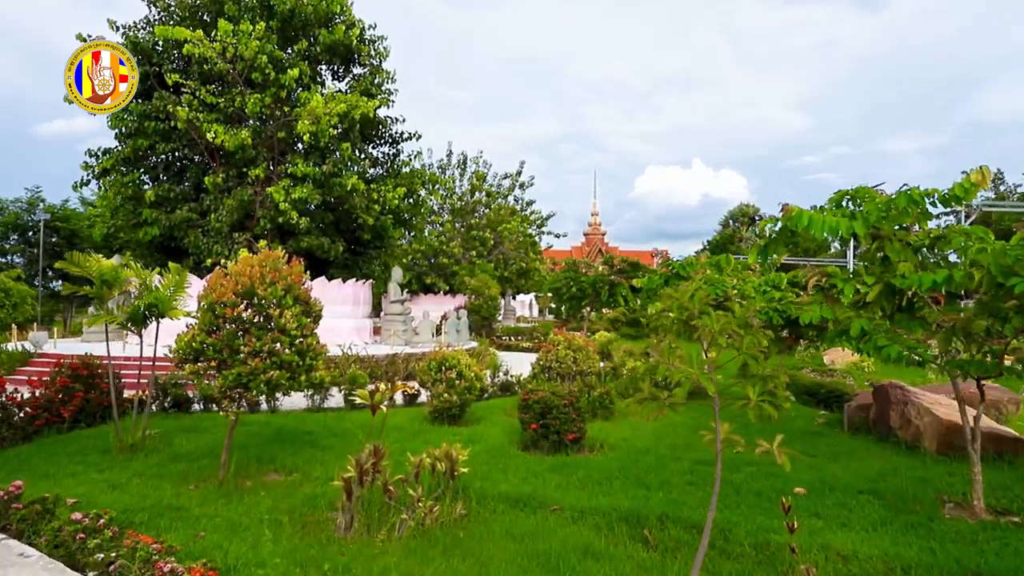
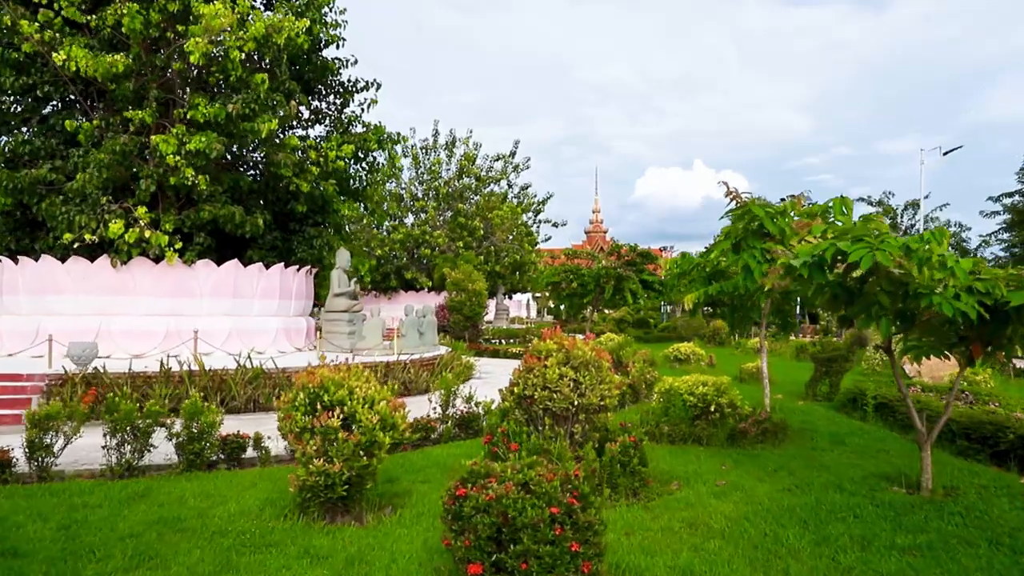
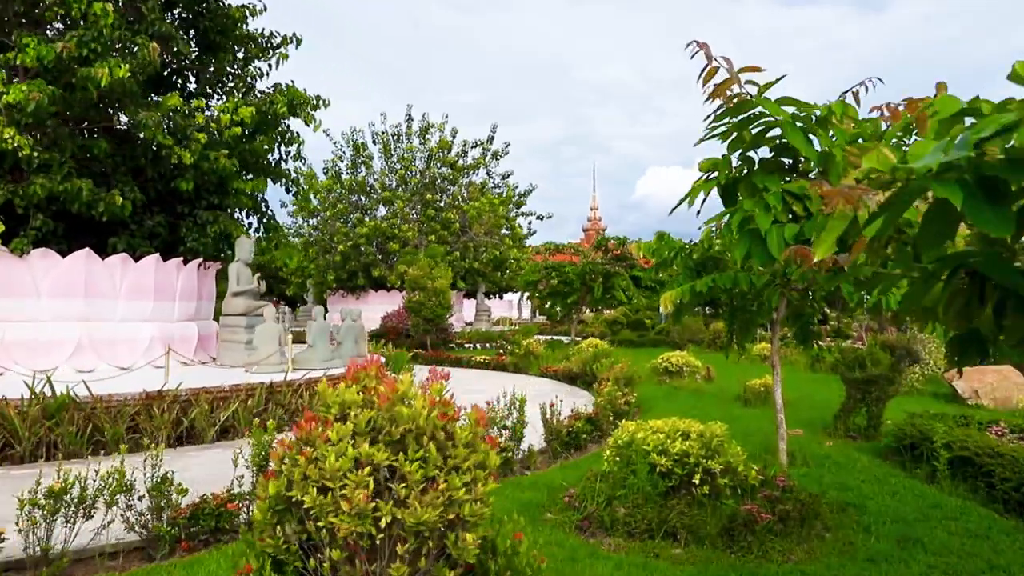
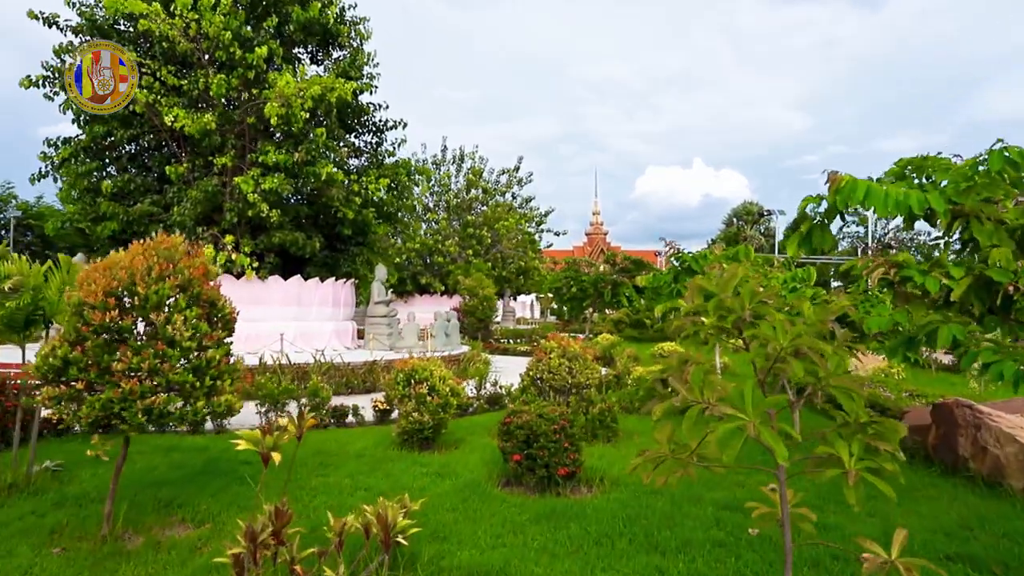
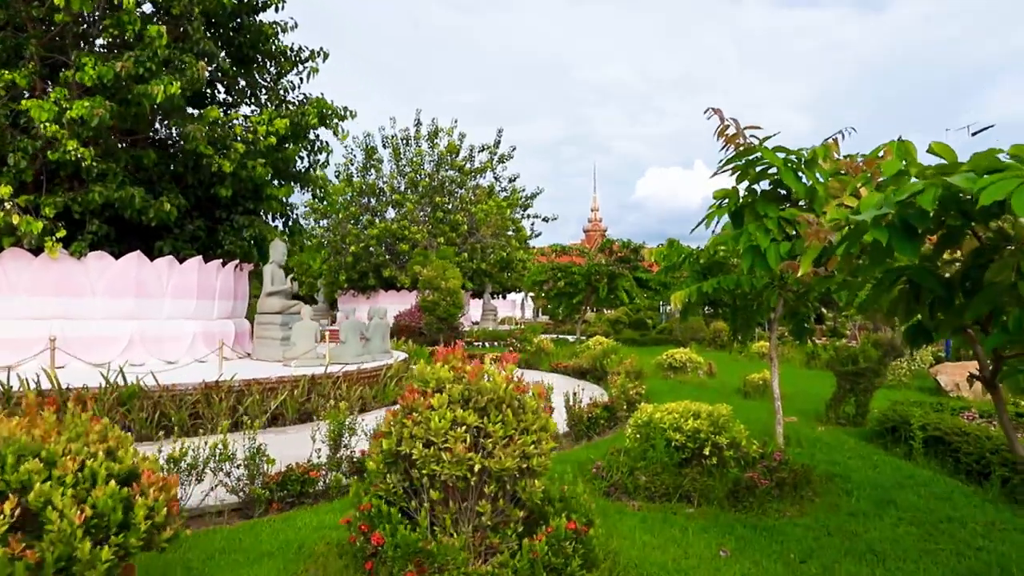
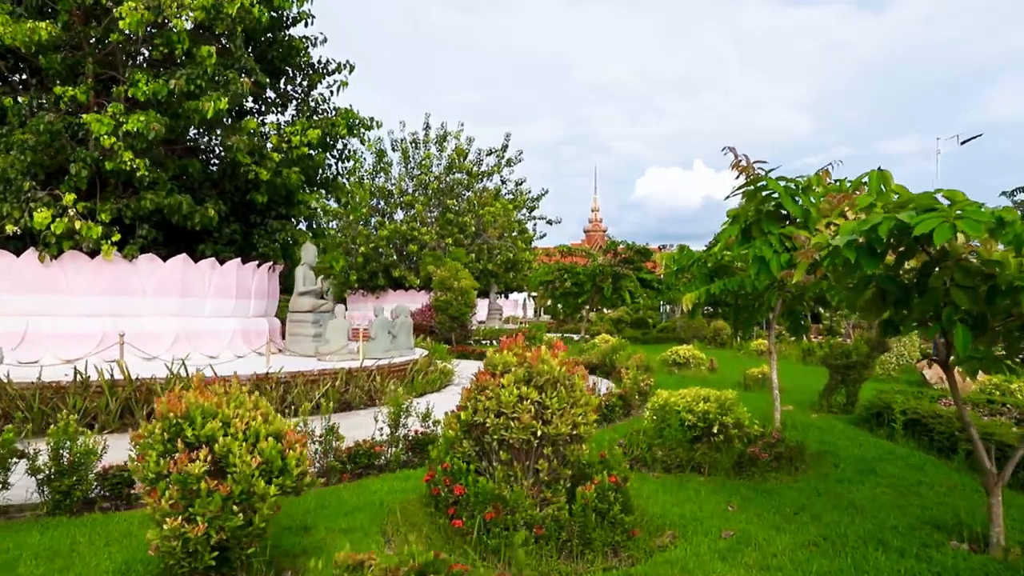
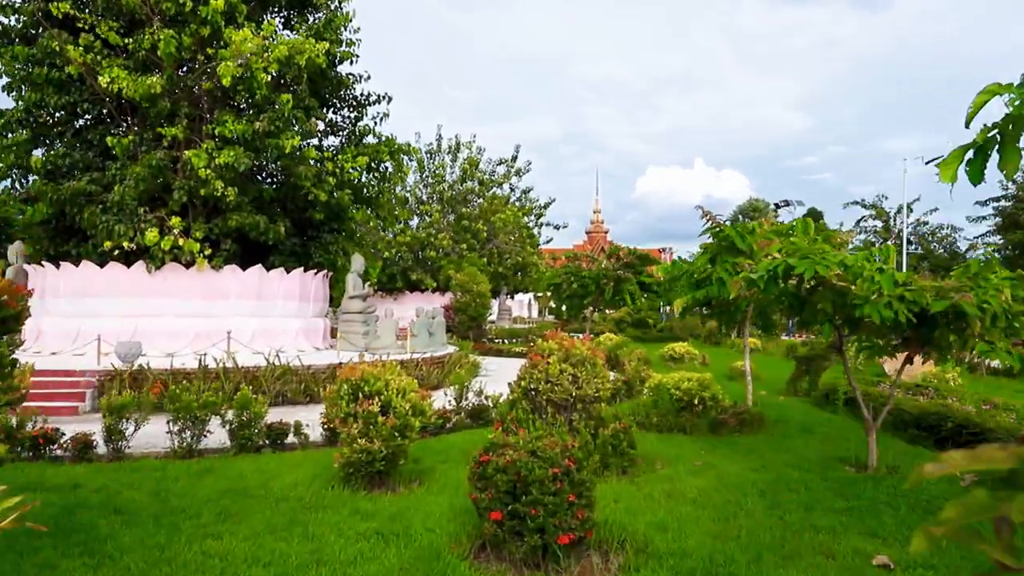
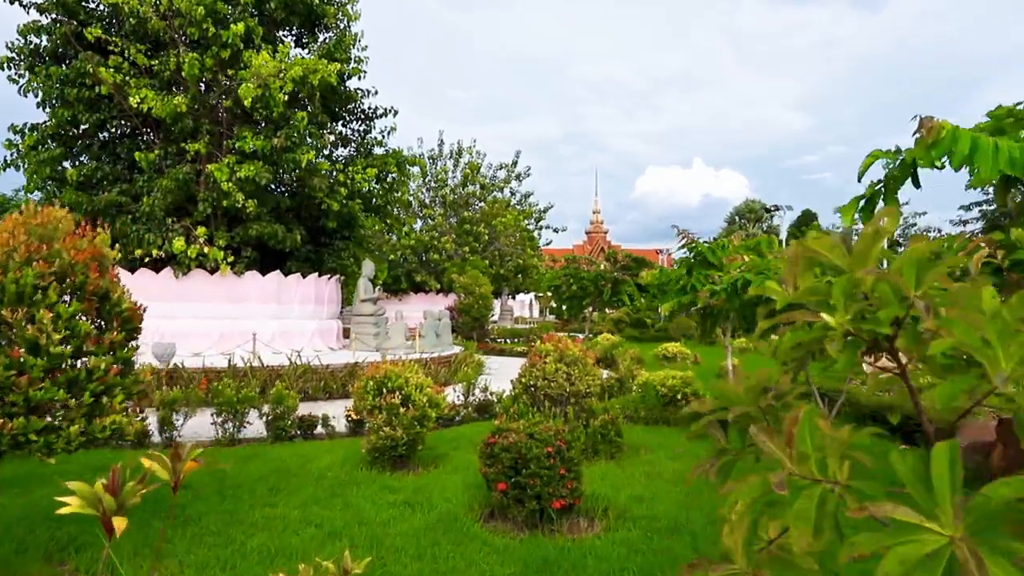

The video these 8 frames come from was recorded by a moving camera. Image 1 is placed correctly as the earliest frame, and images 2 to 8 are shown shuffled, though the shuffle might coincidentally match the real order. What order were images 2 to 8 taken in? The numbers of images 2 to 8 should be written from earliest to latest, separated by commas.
4, 8, 7, 2, 6, 5, 3
